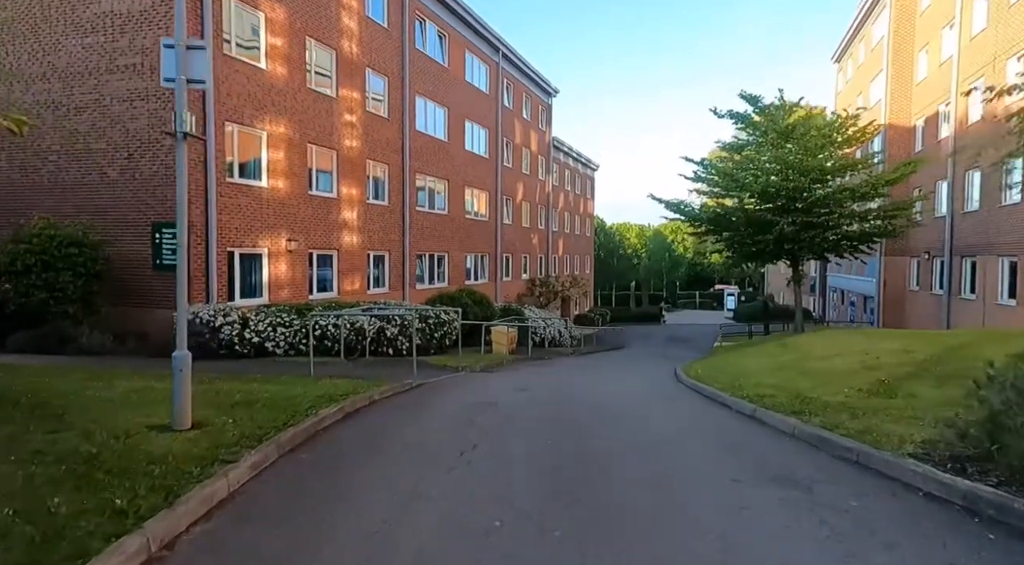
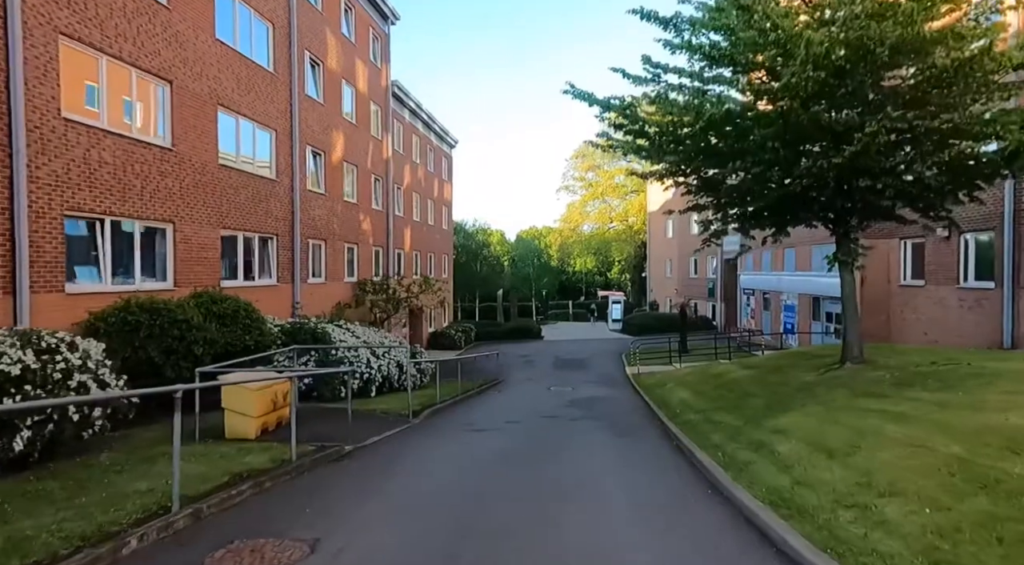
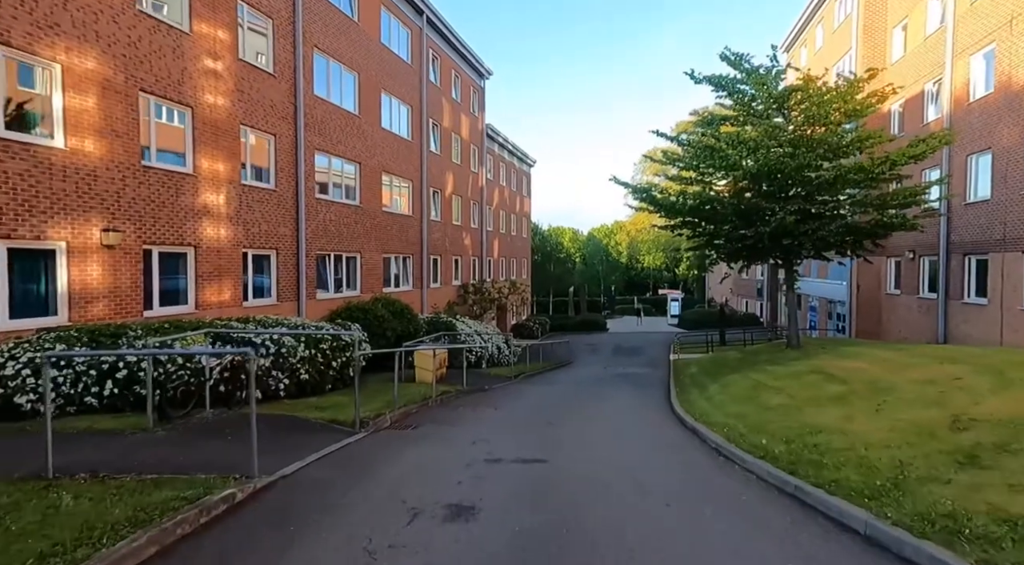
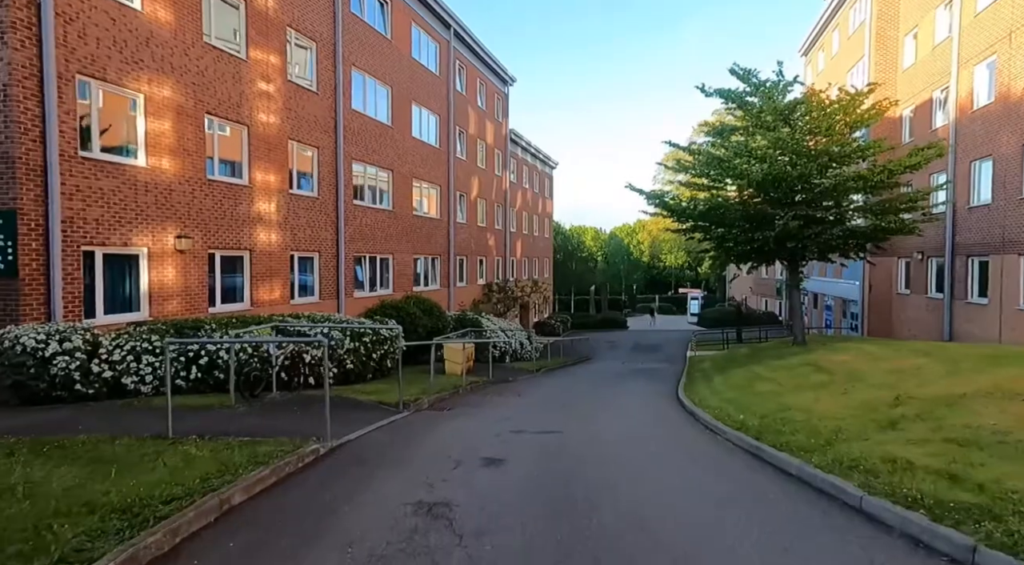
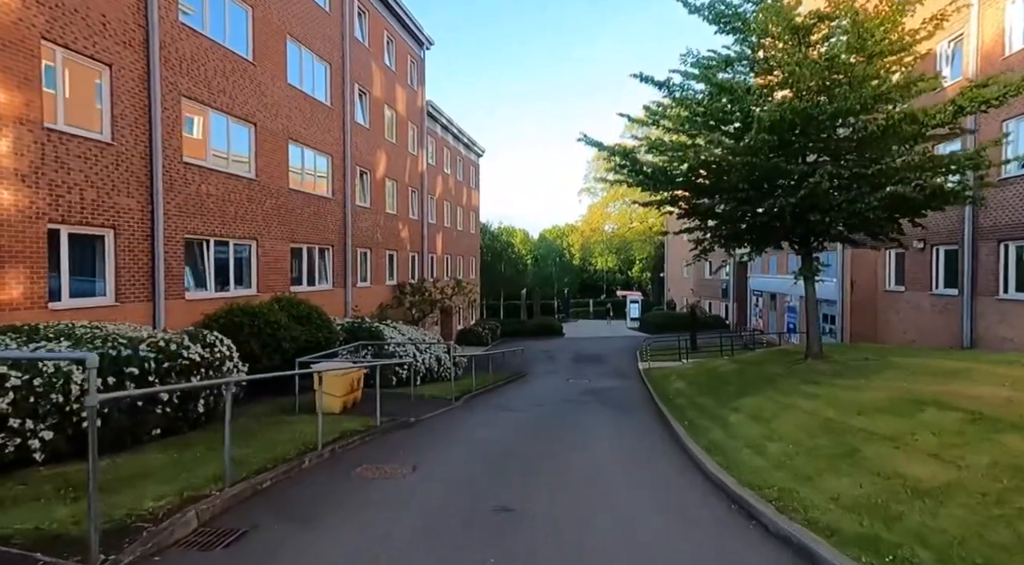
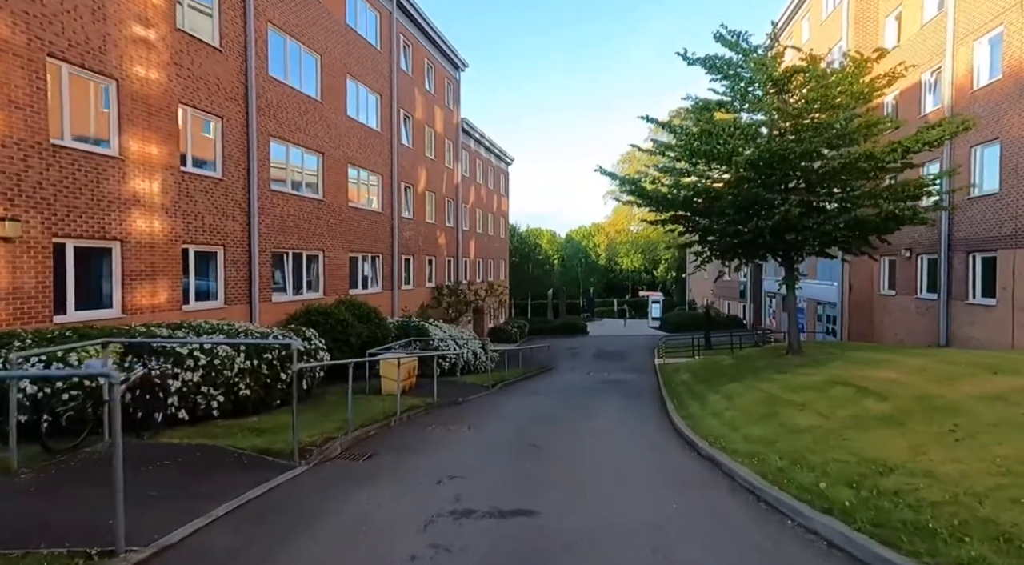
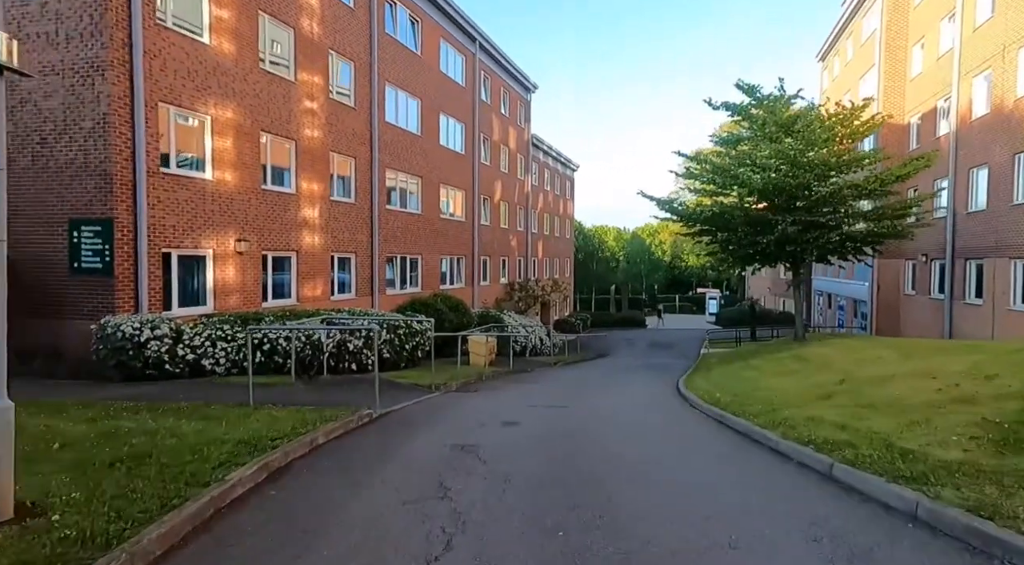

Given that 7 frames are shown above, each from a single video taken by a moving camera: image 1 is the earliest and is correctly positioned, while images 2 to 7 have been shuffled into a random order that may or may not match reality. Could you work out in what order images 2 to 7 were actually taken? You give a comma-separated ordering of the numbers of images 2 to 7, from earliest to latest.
7, 4, 3, 6, 5, 2
